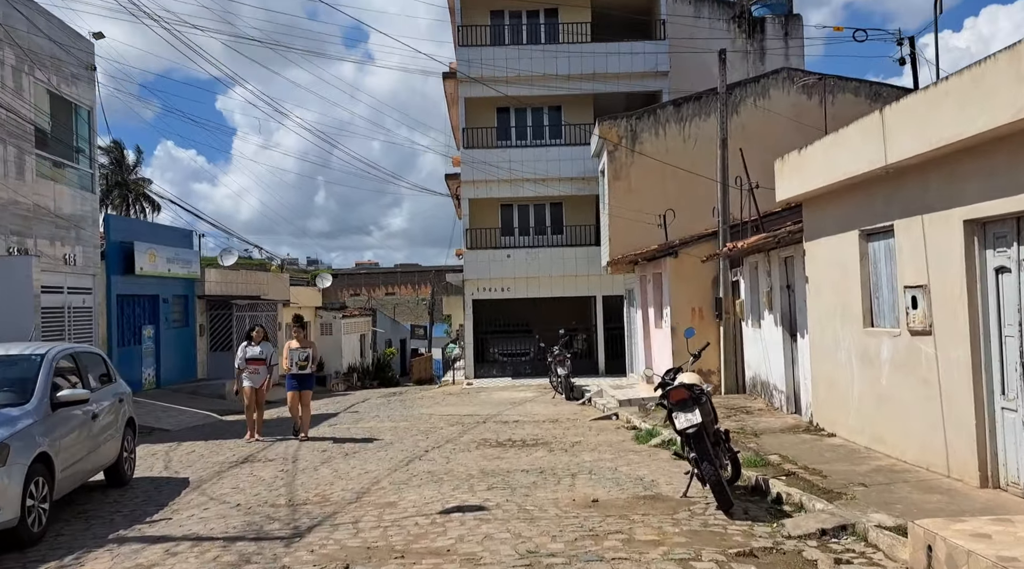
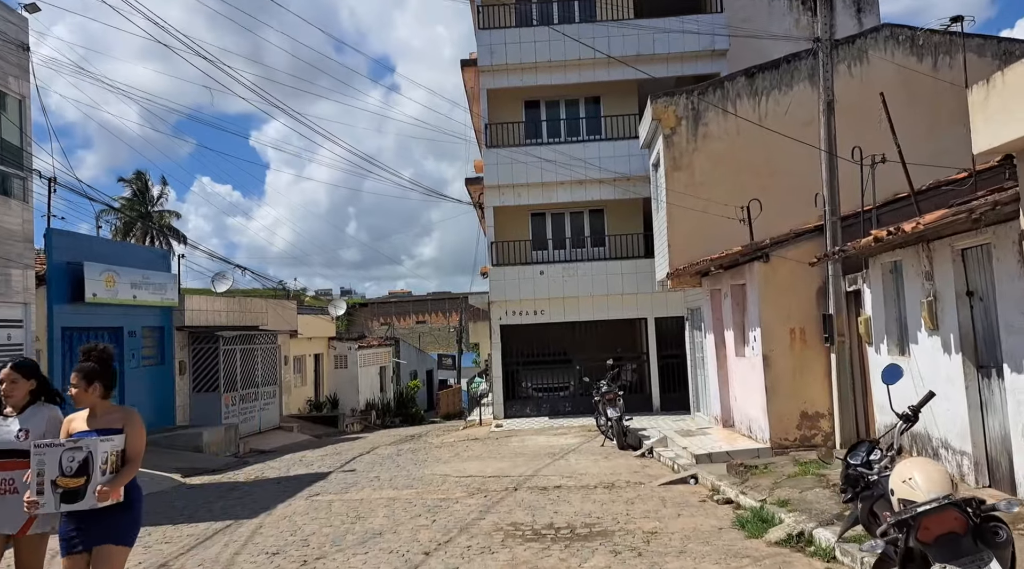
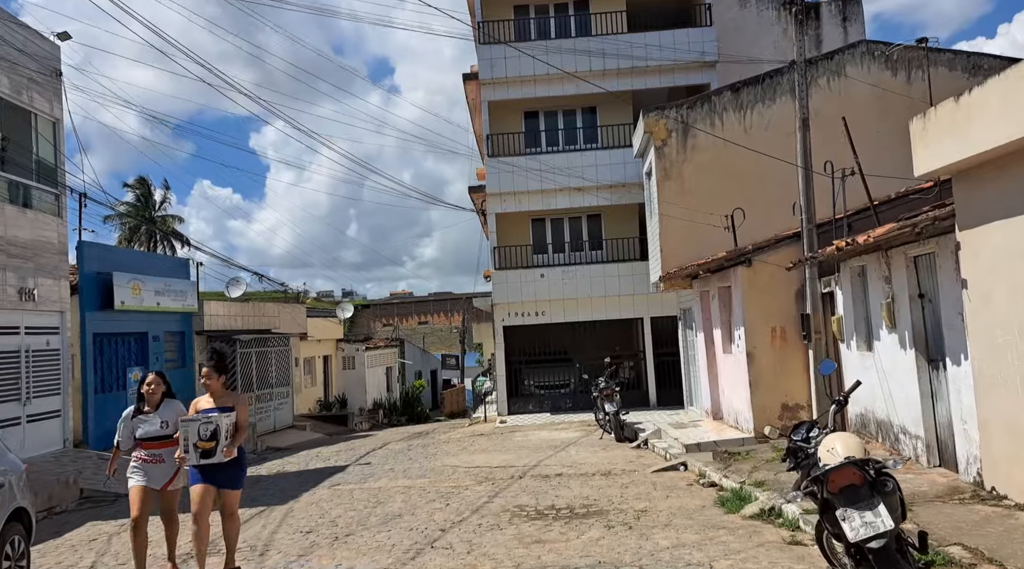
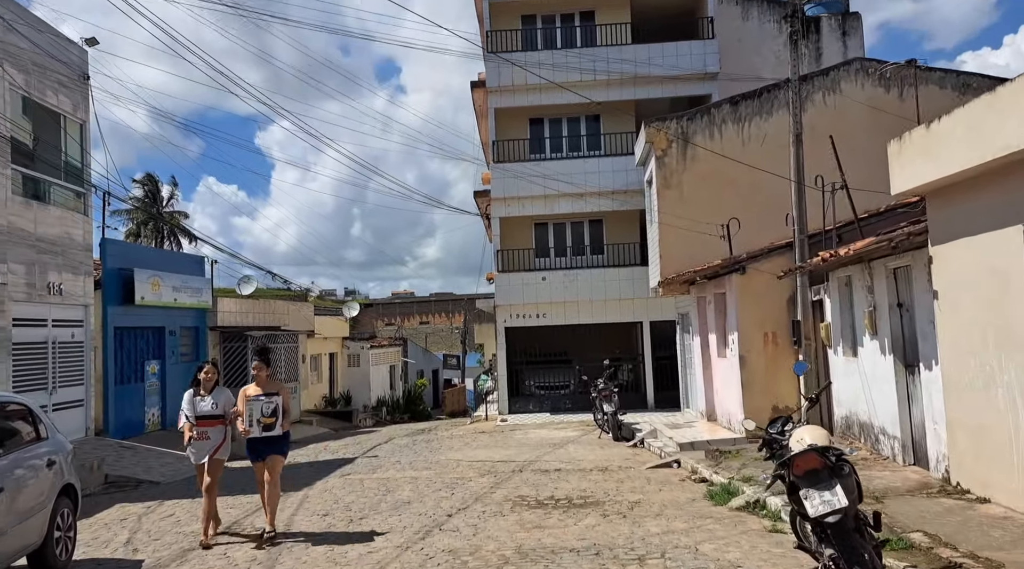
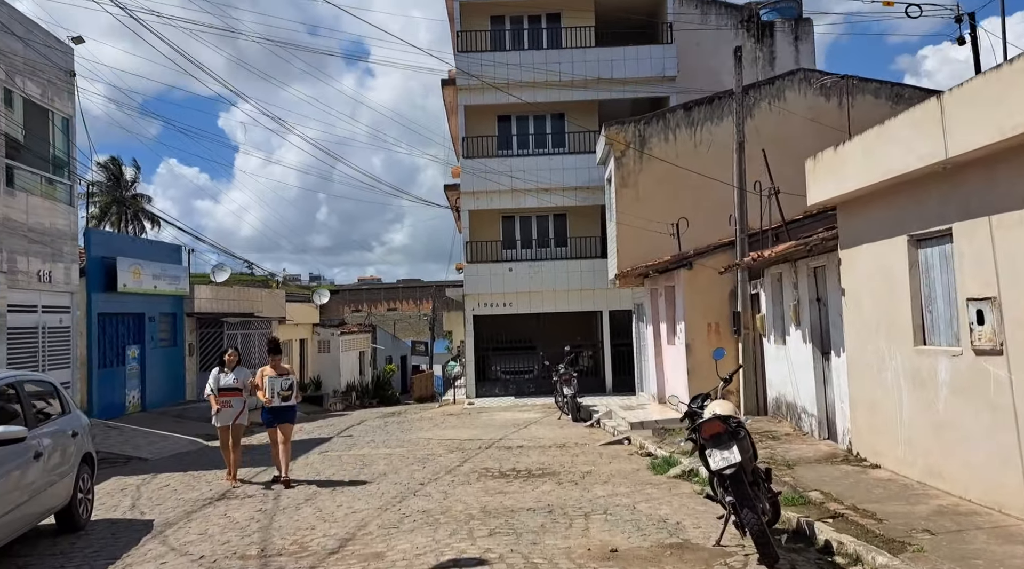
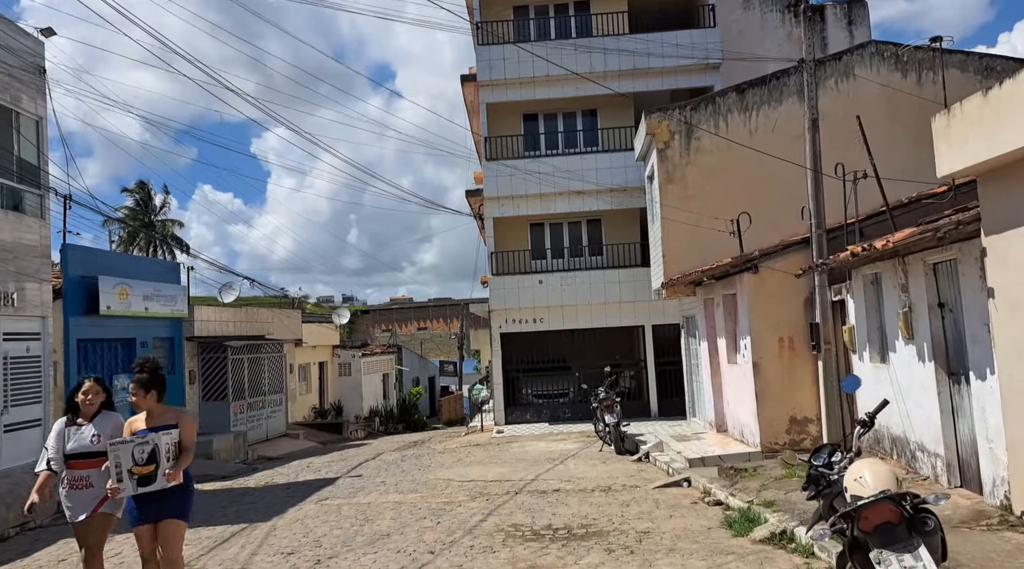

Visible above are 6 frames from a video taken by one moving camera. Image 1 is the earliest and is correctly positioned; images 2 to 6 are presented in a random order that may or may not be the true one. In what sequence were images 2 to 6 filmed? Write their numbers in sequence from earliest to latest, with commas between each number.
5, 4, 3, 6, 2
